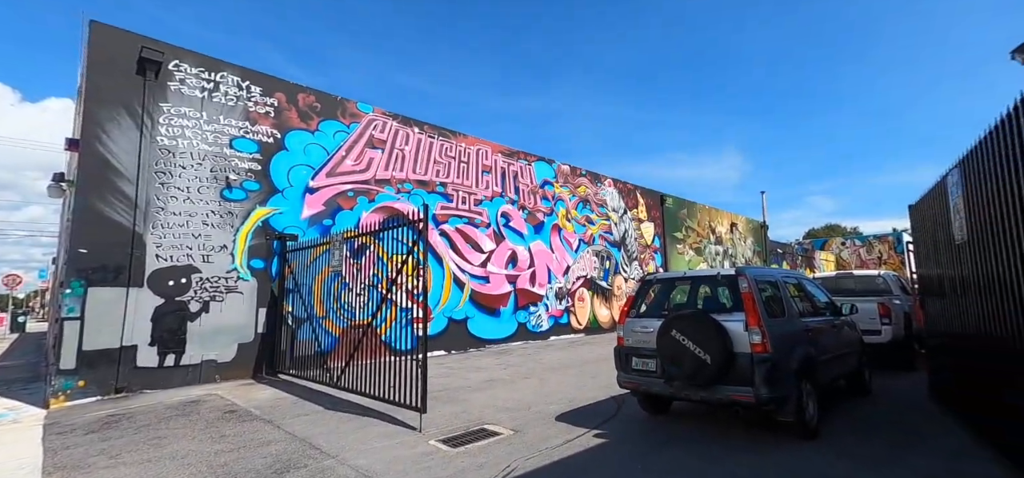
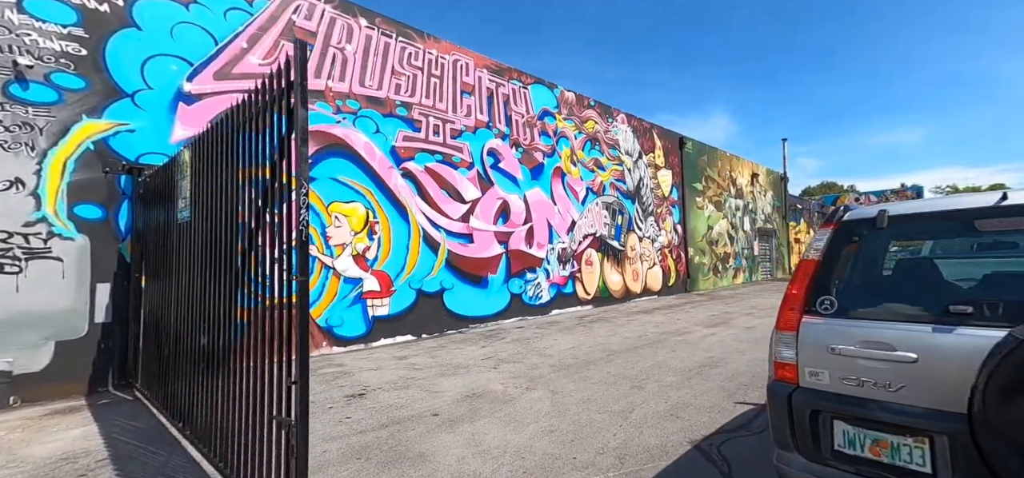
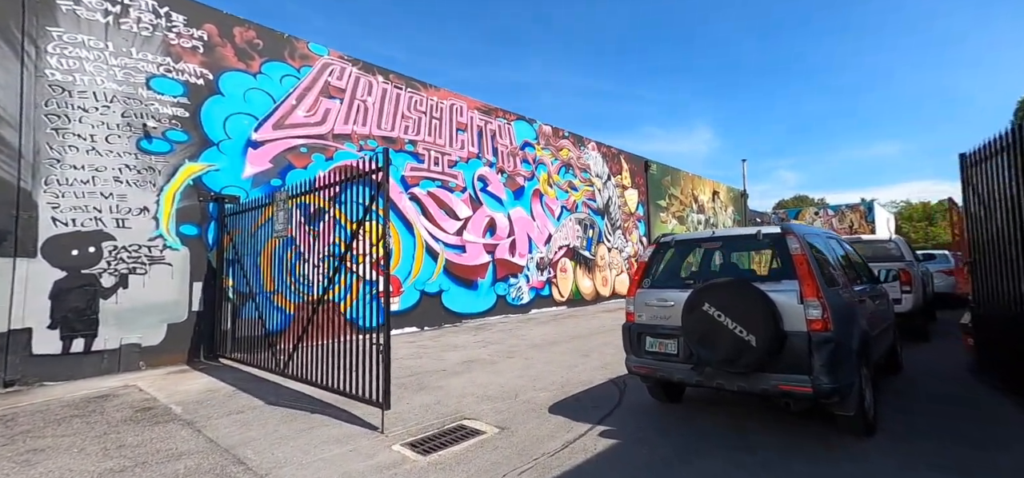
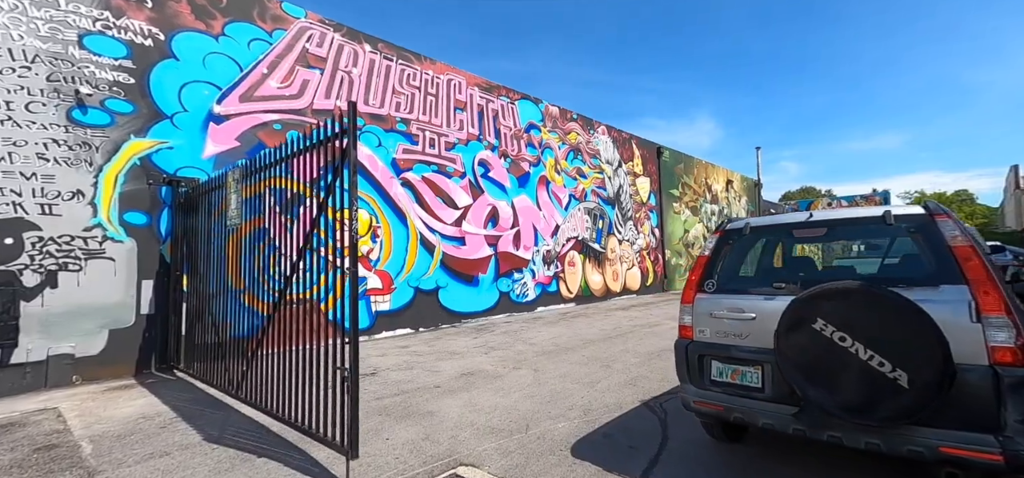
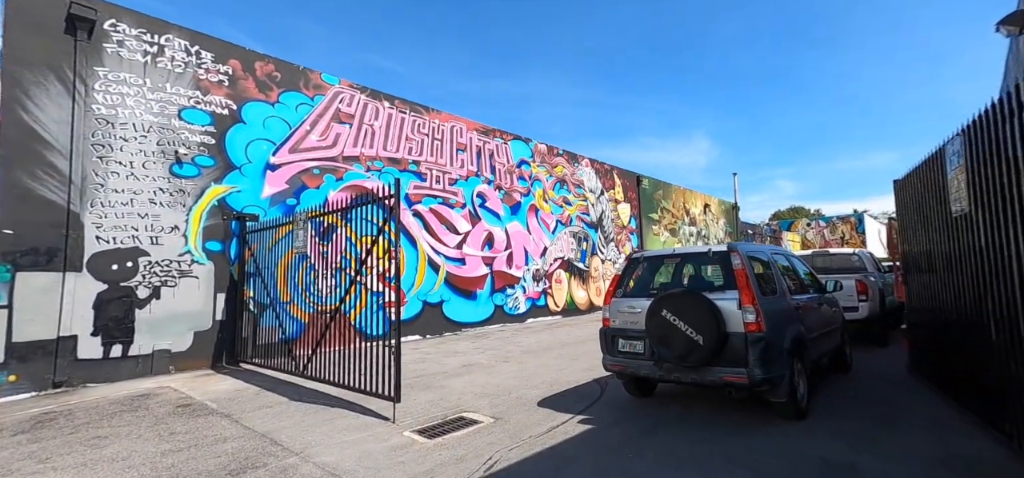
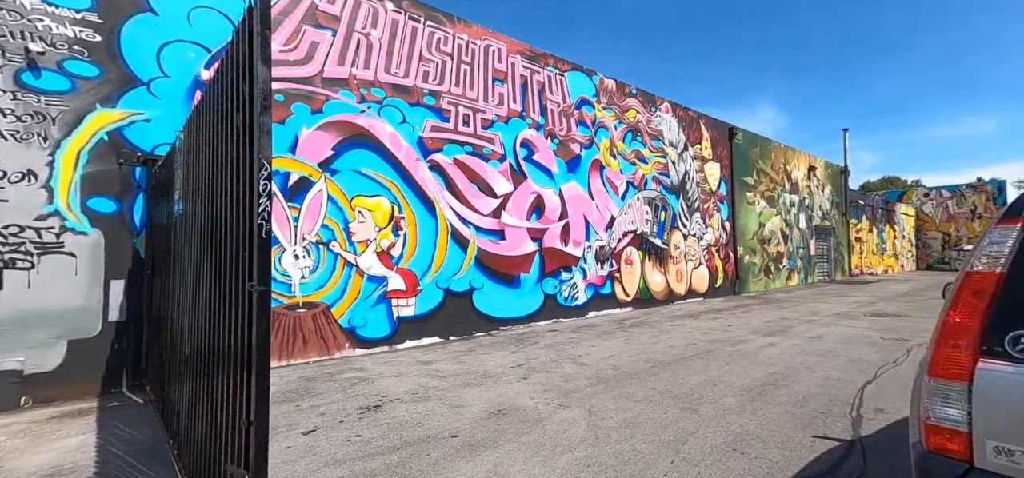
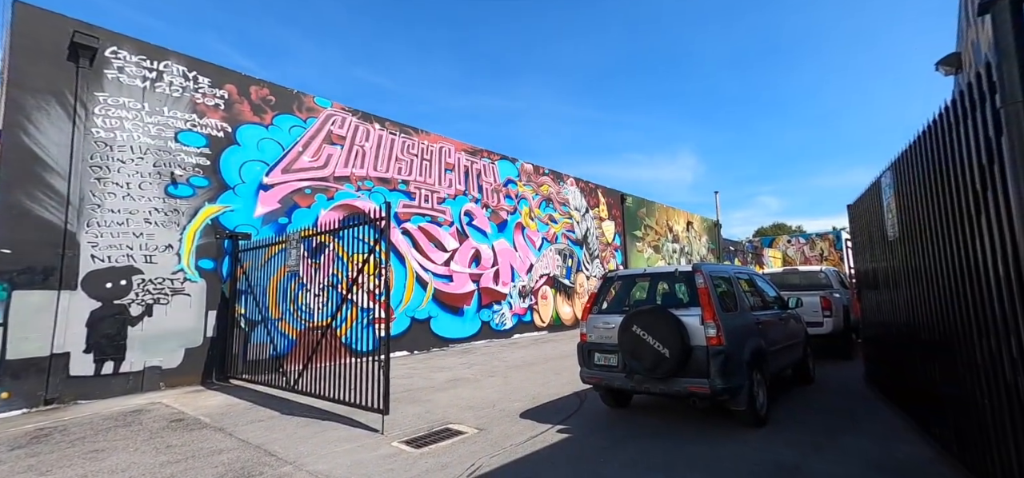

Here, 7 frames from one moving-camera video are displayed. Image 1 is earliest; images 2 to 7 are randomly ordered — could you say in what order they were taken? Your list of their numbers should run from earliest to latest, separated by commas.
7, 5, 3, 4, 2, 6
